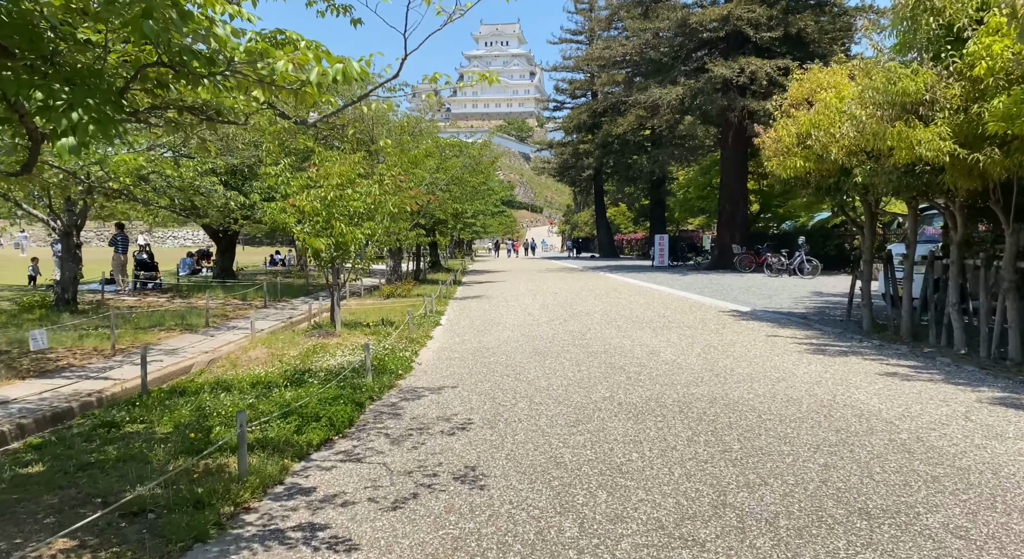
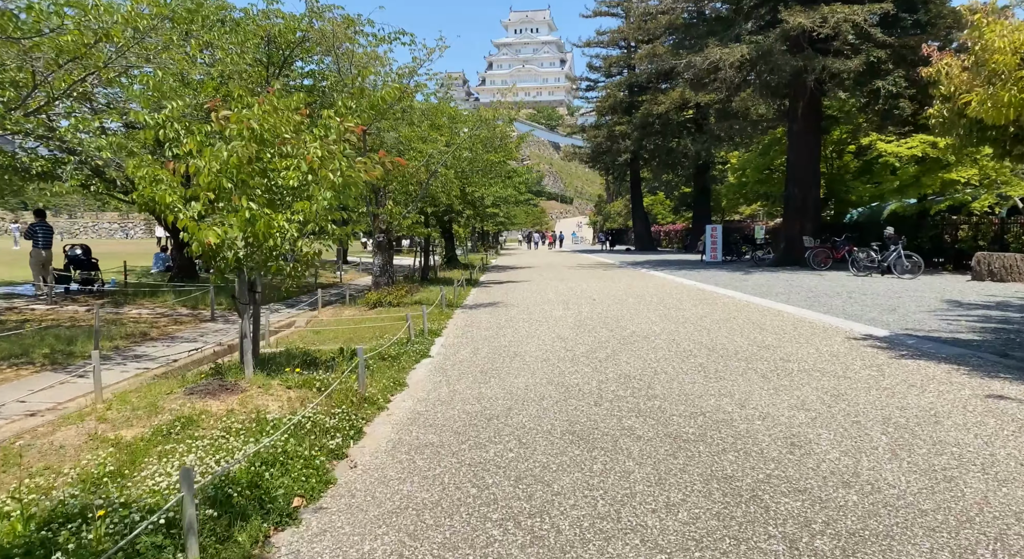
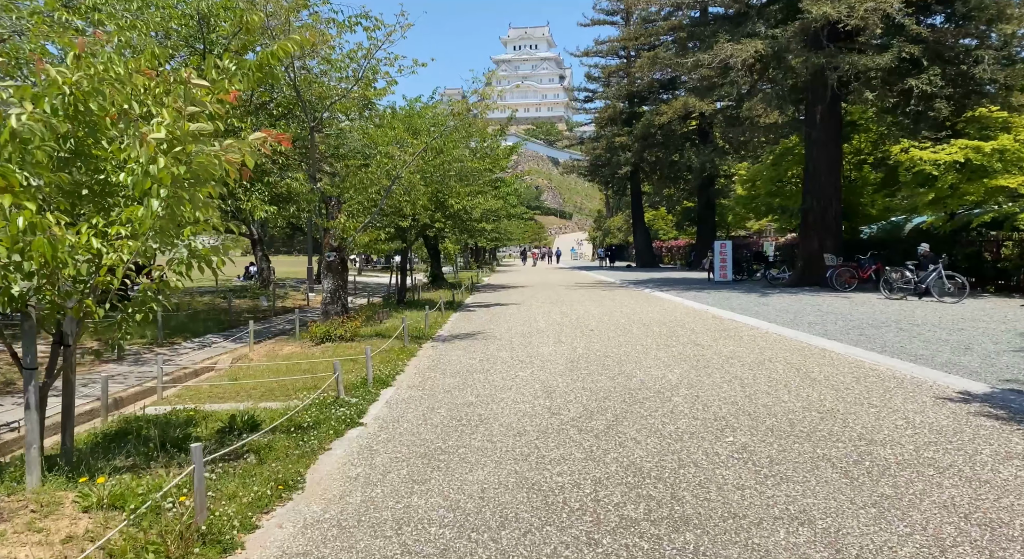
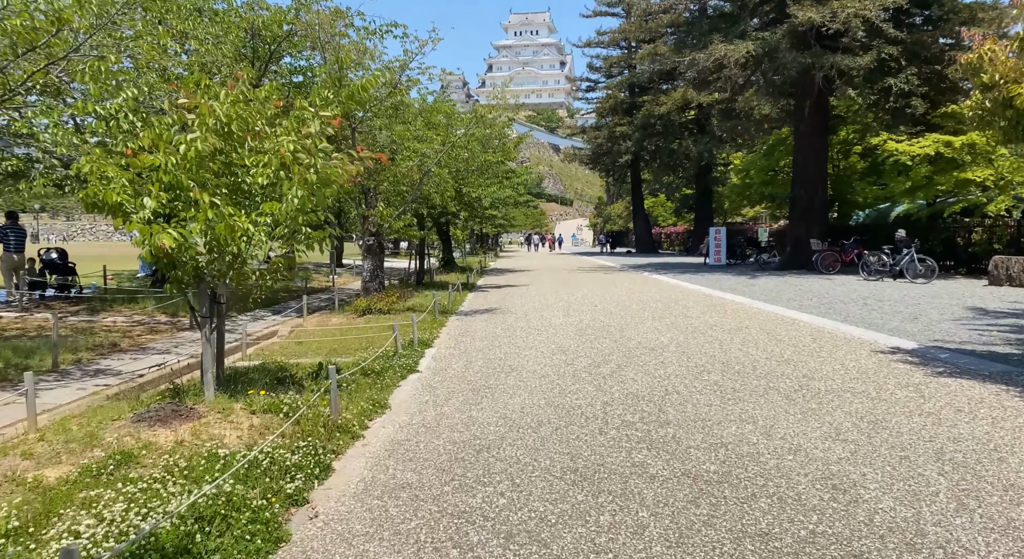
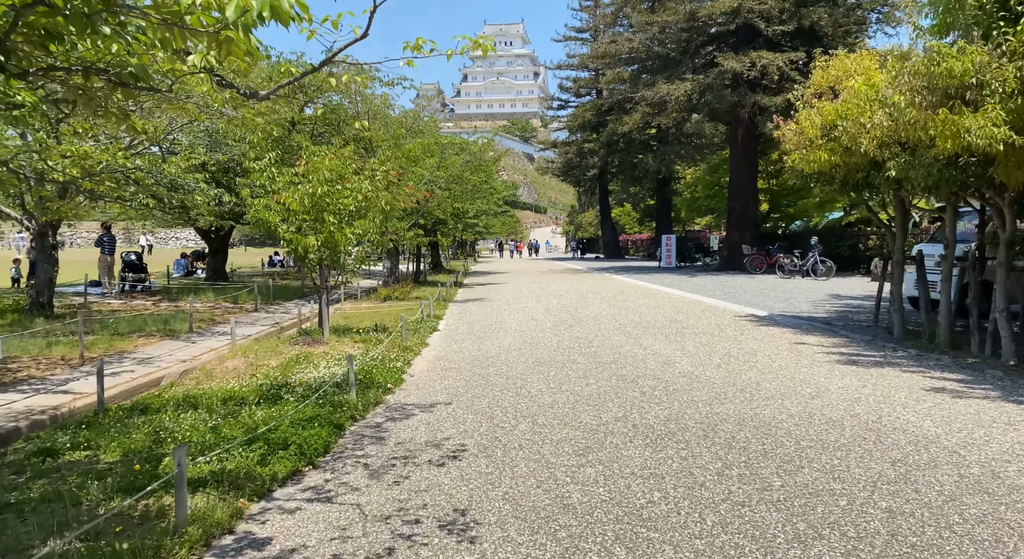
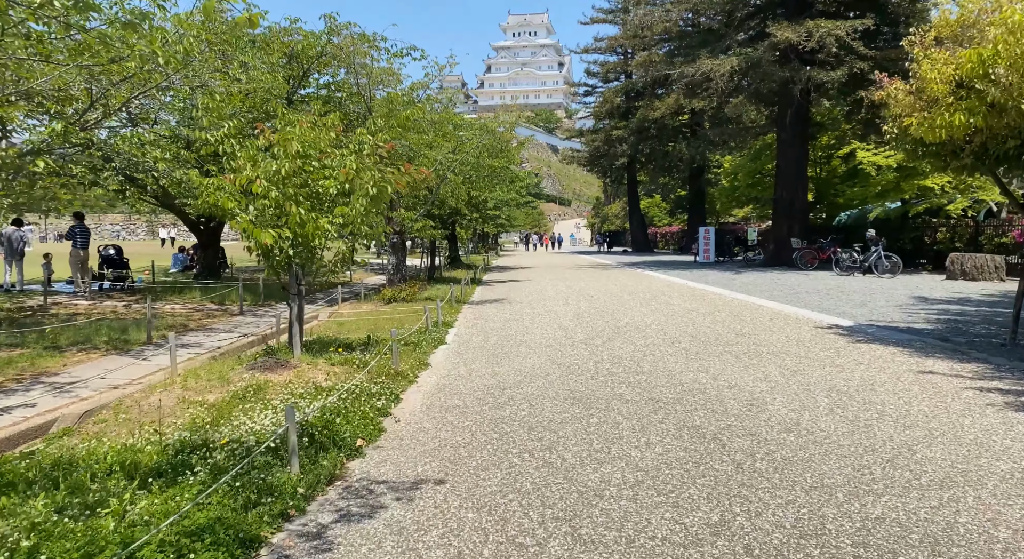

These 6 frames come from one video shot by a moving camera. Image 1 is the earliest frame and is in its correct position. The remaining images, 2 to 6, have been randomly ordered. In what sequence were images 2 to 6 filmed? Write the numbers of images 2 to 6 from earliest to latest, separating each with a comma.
5, 6, 2, 4, 3
